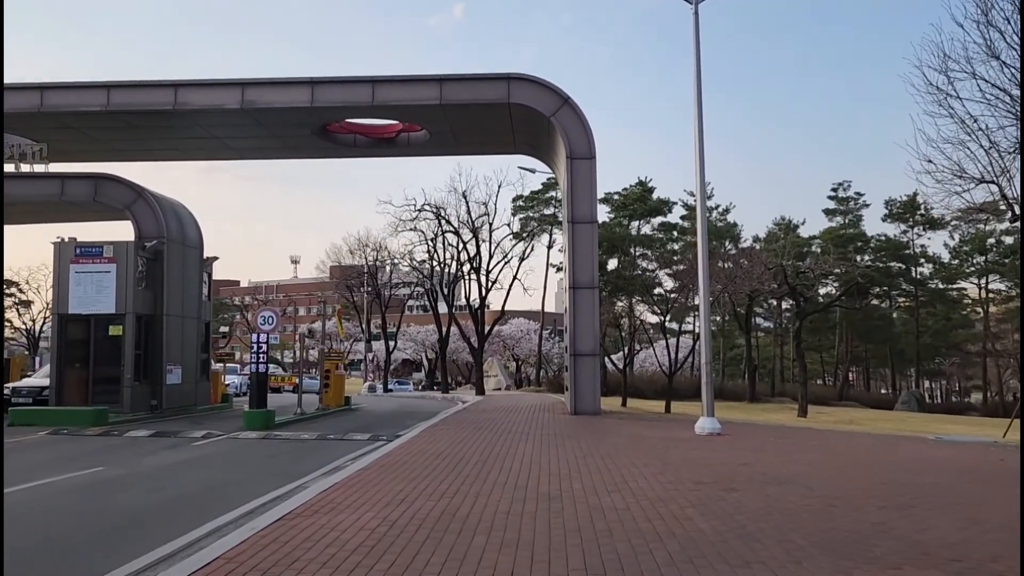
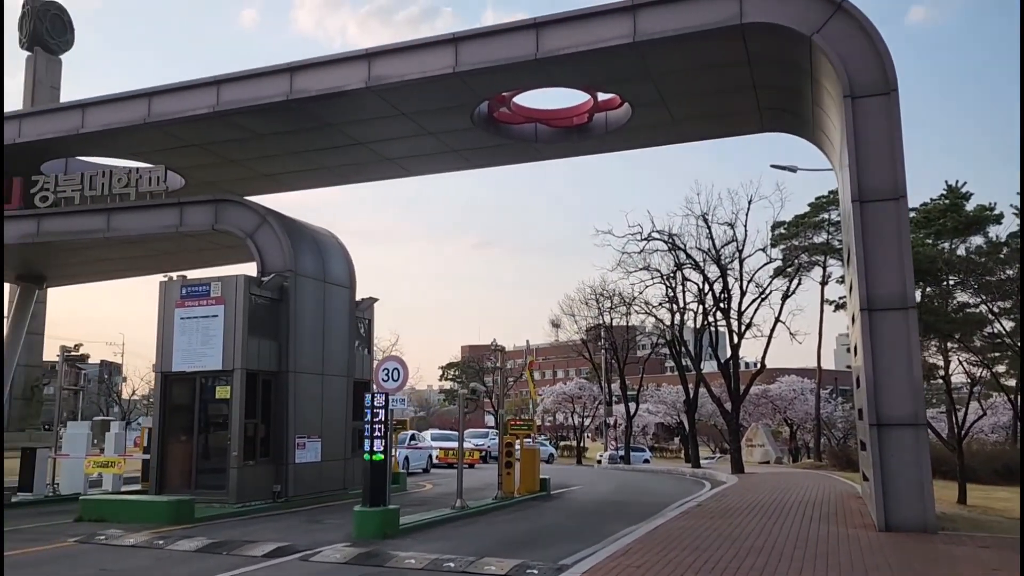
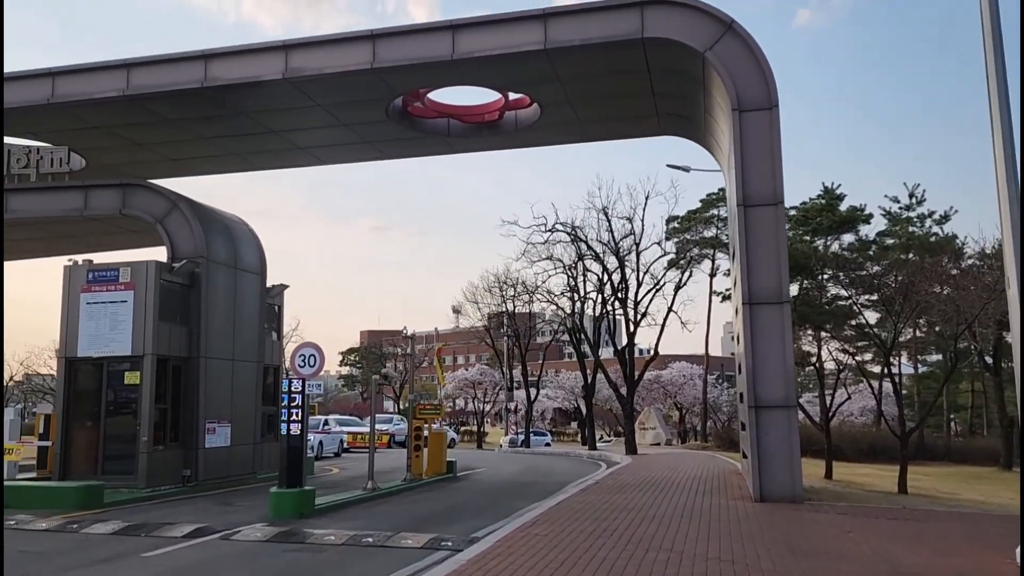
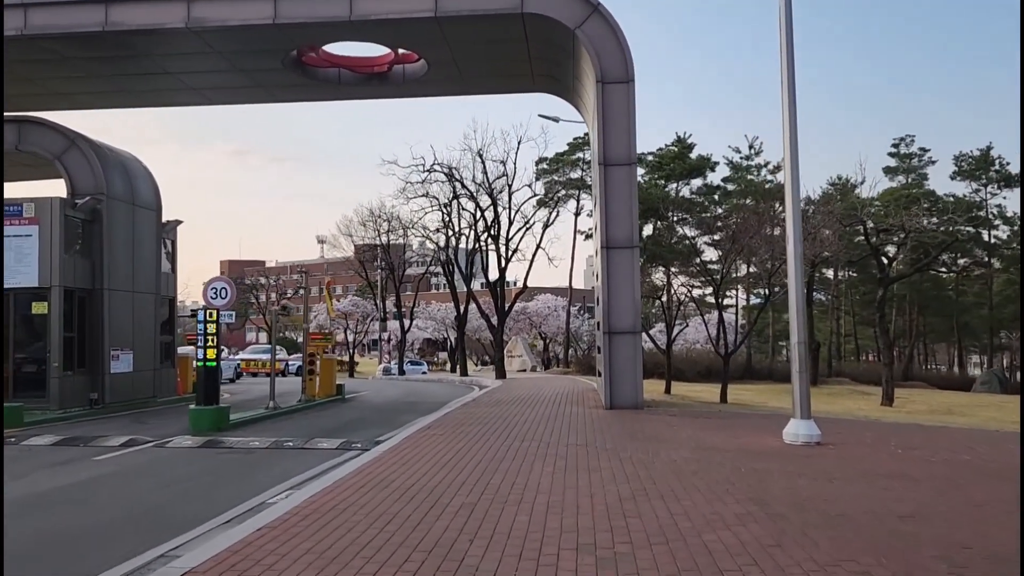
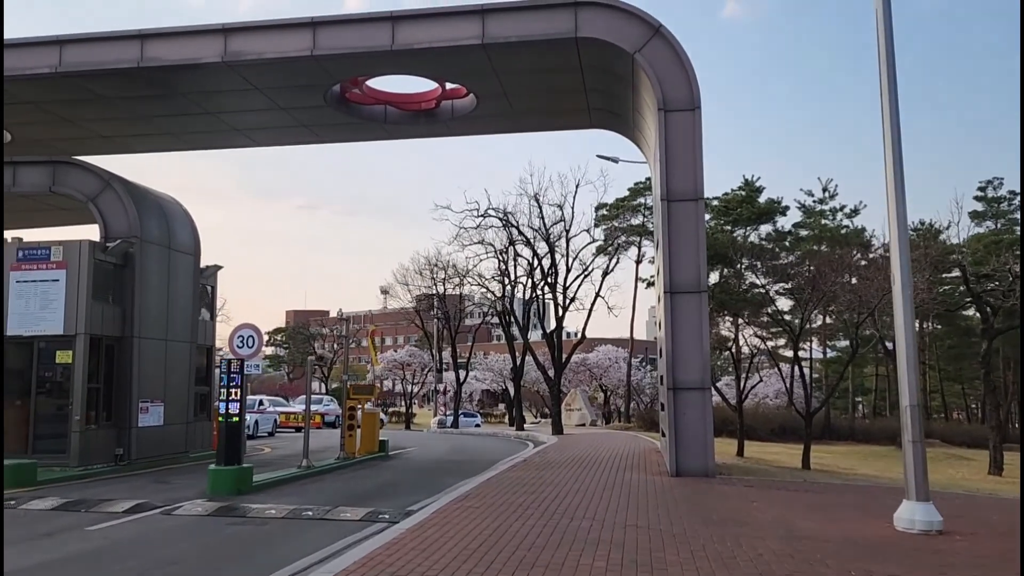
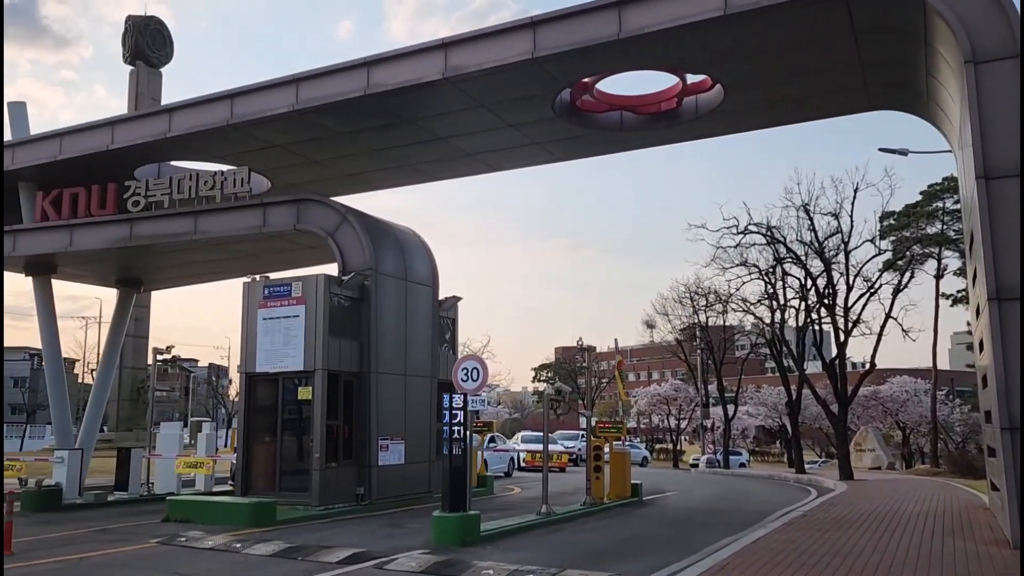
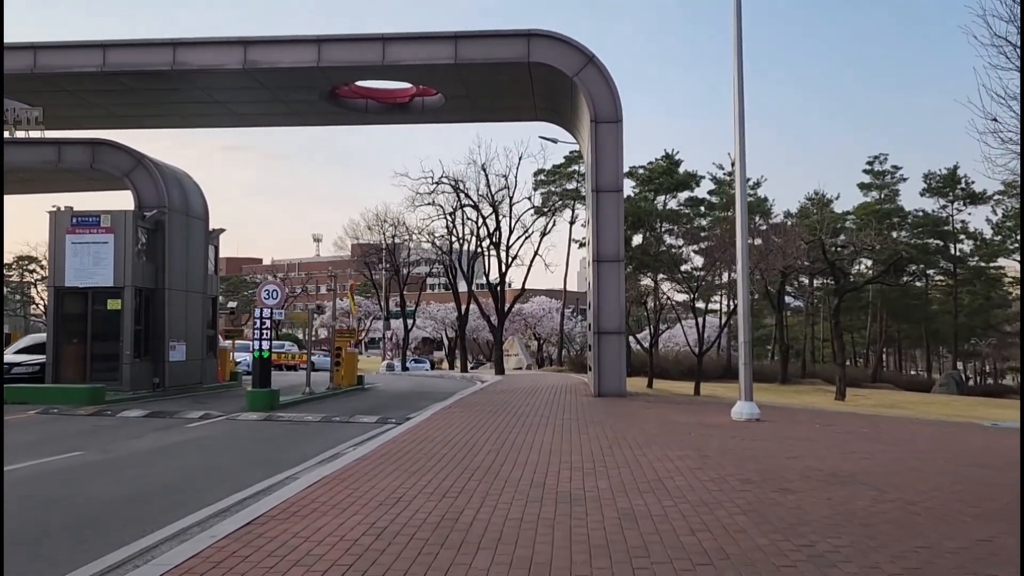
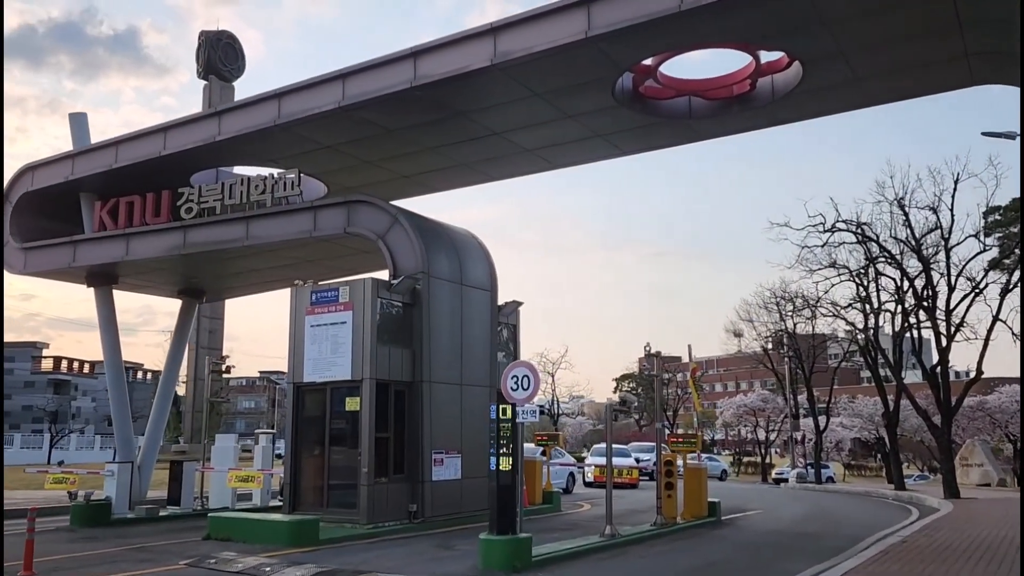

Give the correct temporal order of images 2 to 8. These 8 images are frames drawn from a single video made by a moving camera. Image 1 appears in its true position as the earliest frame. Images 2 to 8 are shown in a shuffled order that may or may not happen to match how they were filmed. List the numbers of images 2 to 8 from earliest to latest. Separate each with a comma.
7, 4, 5, 3, 2, 6, 8
